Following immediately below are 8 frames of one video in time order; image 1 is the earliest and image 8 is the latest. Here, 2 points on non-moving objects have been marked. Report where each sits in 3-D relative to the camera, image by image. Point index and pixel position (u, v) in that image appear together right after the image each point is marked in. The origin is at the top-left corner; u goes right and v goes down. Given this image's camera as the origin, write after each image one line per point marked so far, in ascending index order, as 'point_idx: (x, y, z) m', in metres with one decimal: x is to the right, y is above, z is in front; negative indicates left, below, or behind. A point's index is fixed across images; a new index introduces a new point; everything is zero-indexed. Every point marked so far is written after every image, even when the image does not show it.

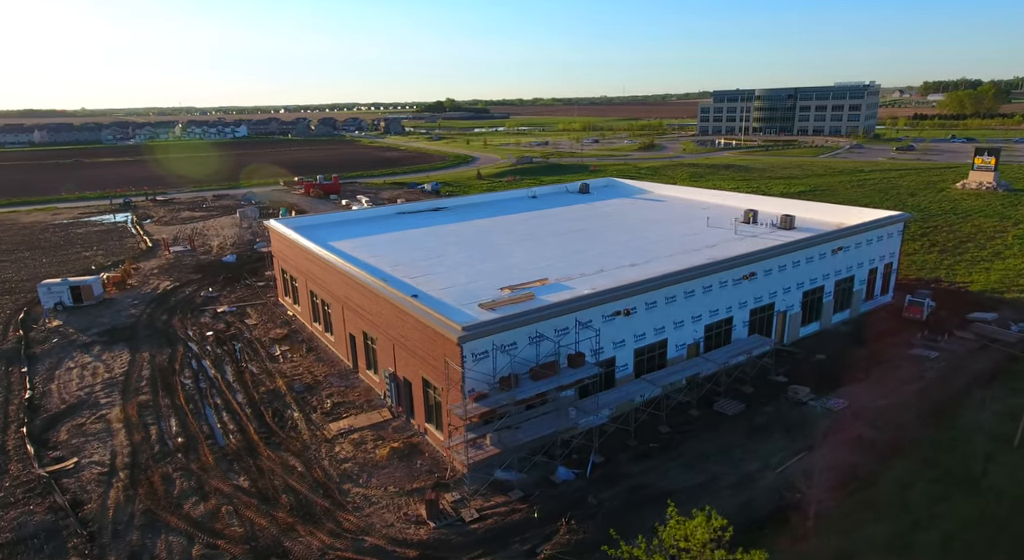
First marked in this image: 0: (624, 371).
0: (+3.4, -2.8, +18.9) m
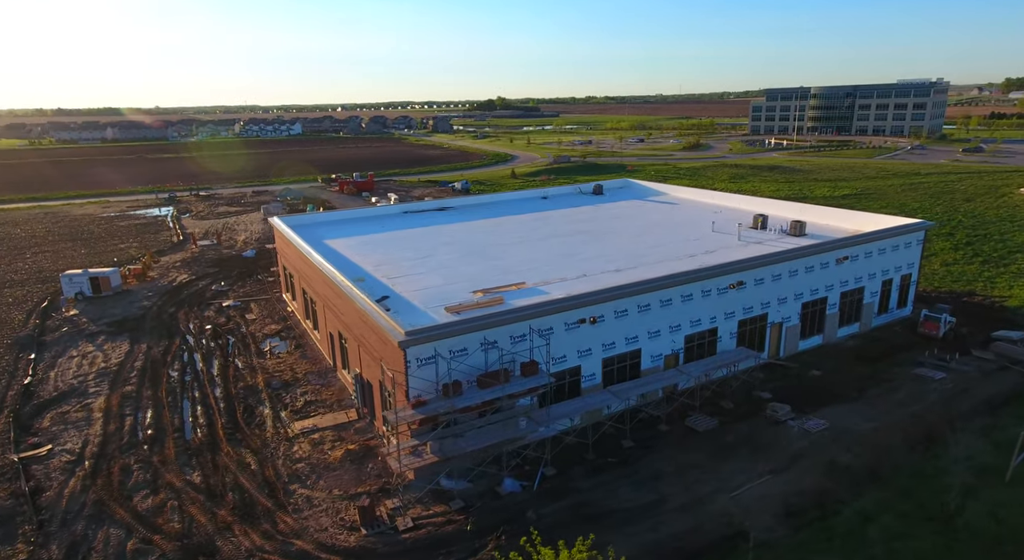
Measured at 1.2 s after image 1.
0: (+2.3, -3.0, +18.2) m
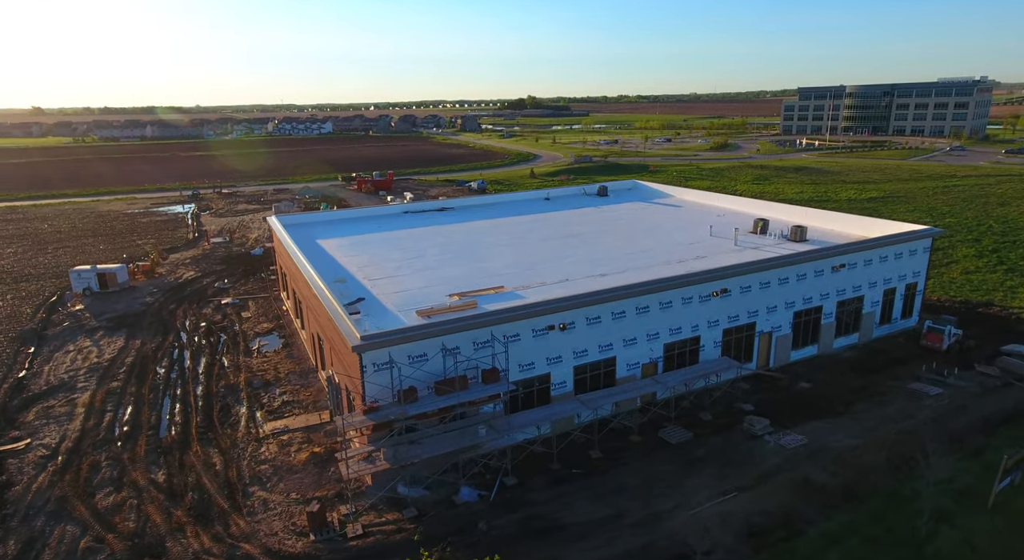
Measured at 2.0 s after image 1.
0: (+1.4, -3.2, +17.8) m
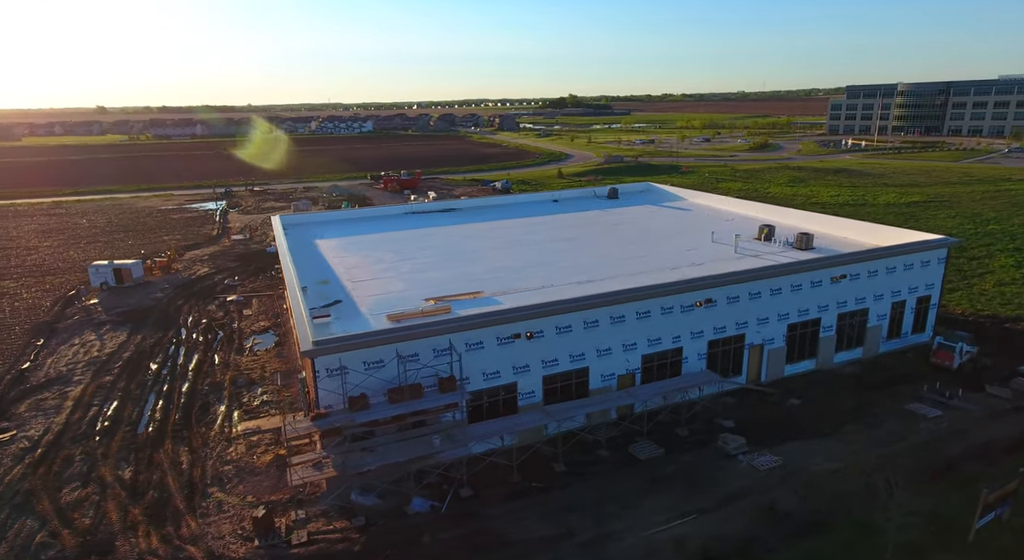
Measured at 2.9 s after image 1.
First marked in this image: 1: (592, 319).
0: (+0.5, -3.4, +17.4) m
1: (+2.3, -1.1, +17.7) m
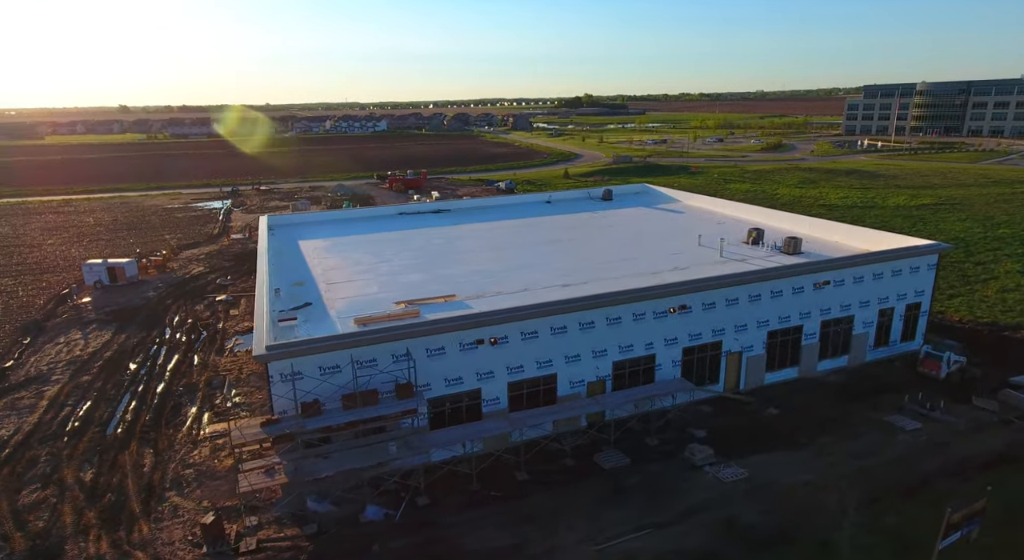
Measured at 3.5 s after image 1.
0: (-0.5, -3.5, +17.0) m
1: (+1.4, -1.3, +17.3) m
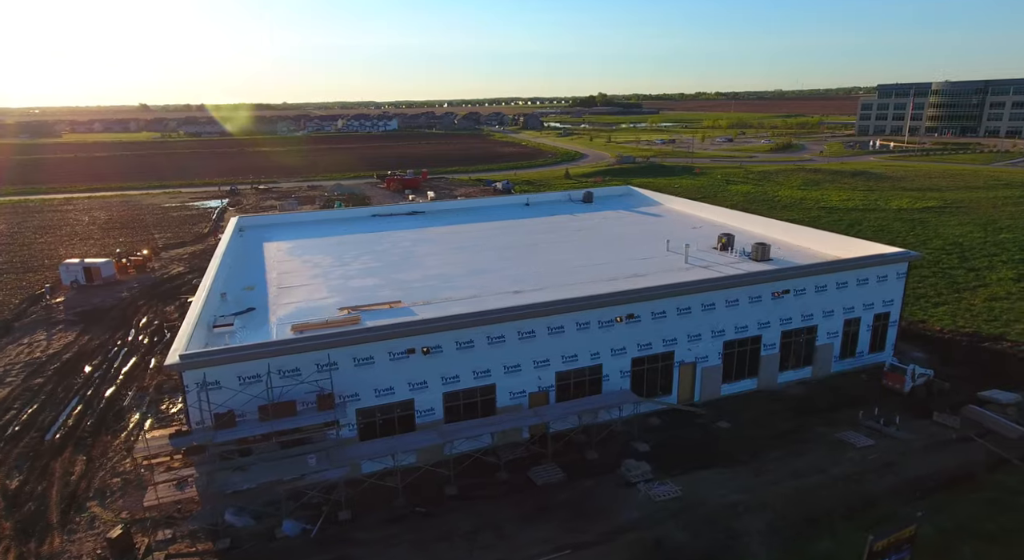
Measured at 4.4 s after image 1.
0: (-2.3, -3.7, +16.6) m
1: (-0.4, -1.5, +16.8) m
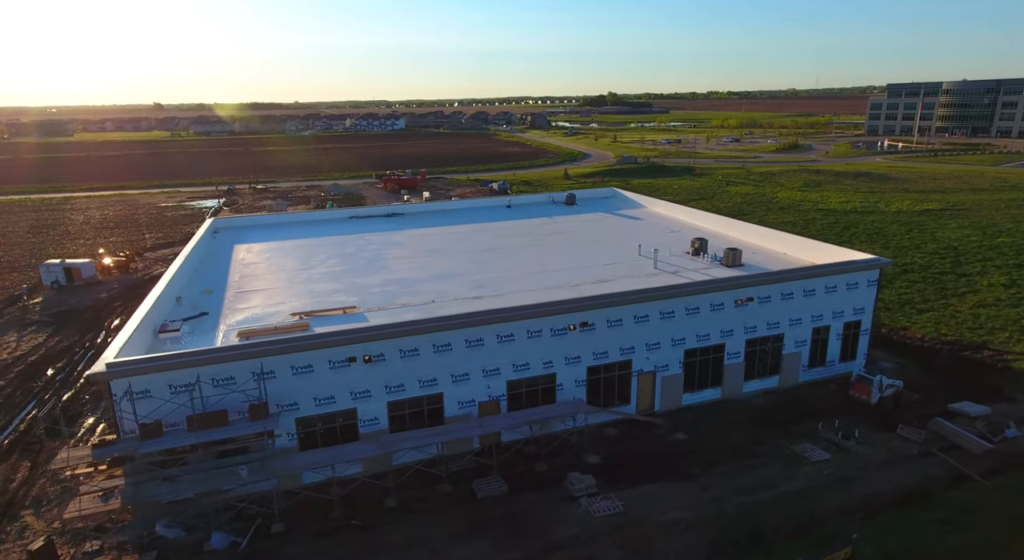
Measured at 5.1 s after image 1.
0: (-3.7, -3.9, +16.2) m
1: (-1.8, -1.7, +16.4) m
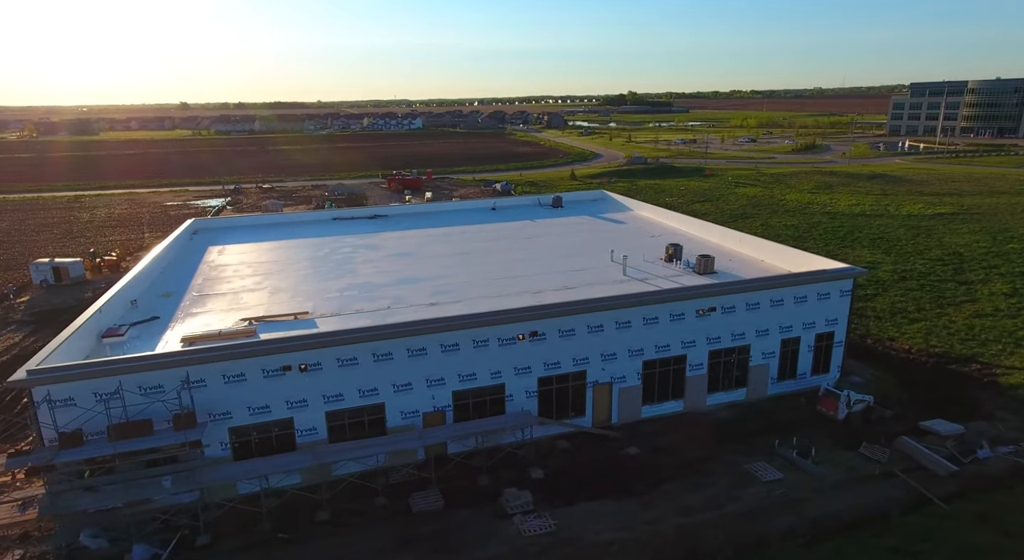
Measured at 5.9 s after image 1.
0: (-5.2, -4.0, +15.8) m
1: (-3.3, -1.8, +15.9) m
